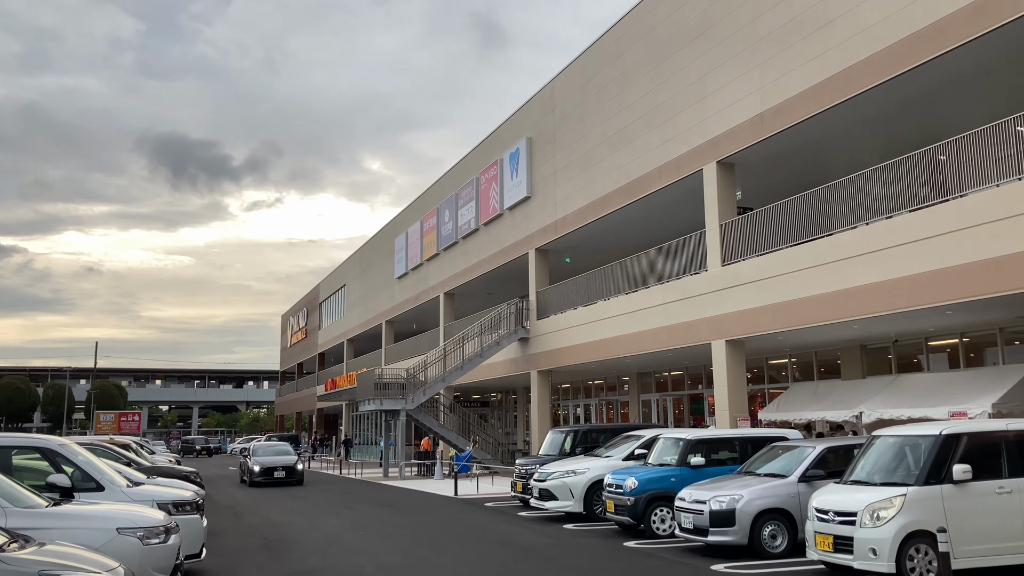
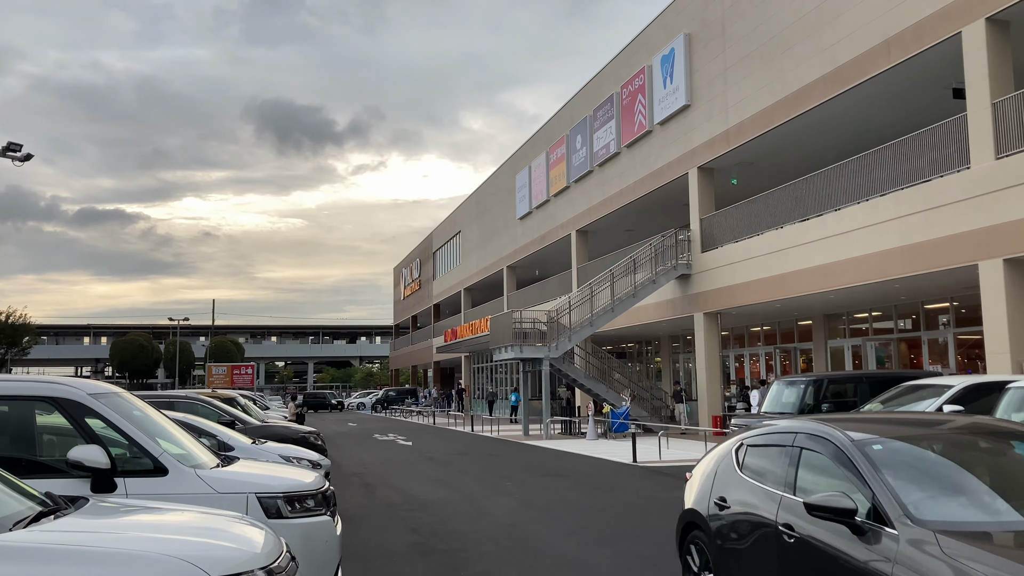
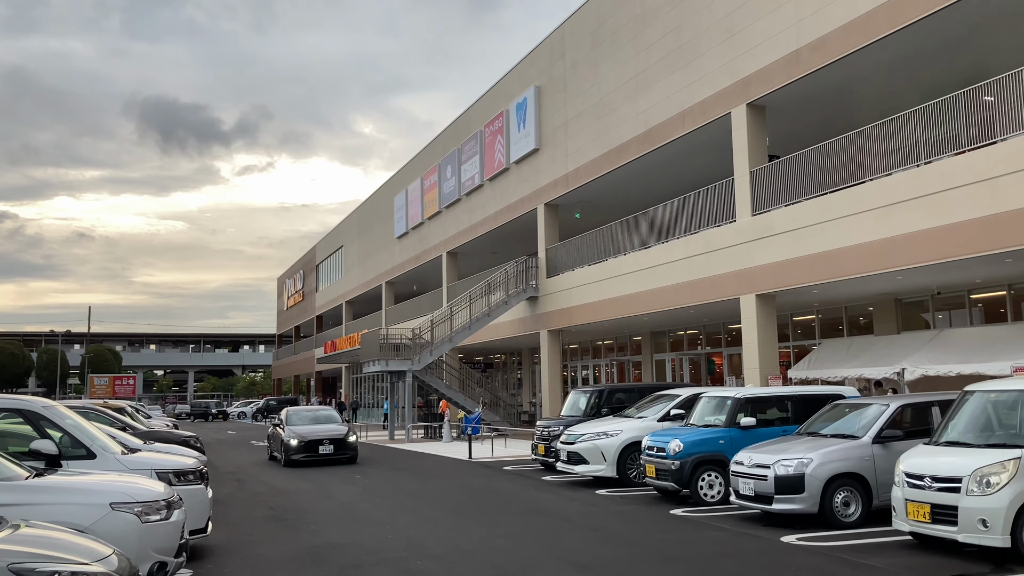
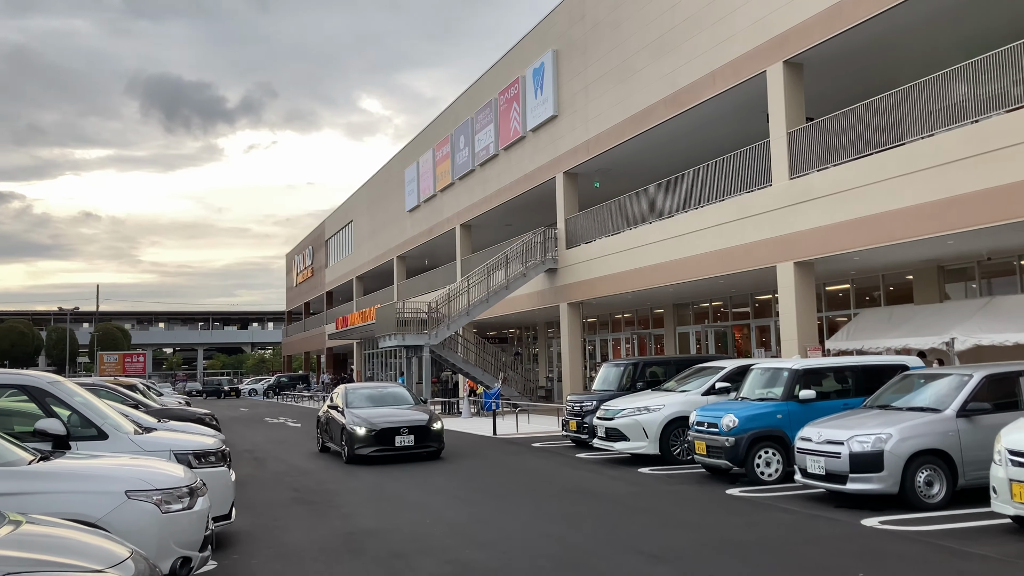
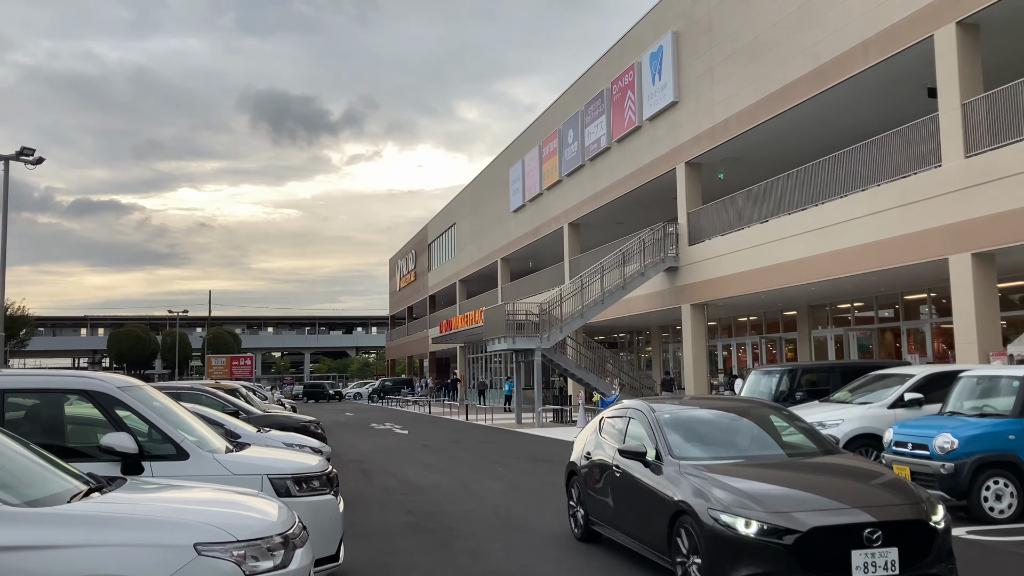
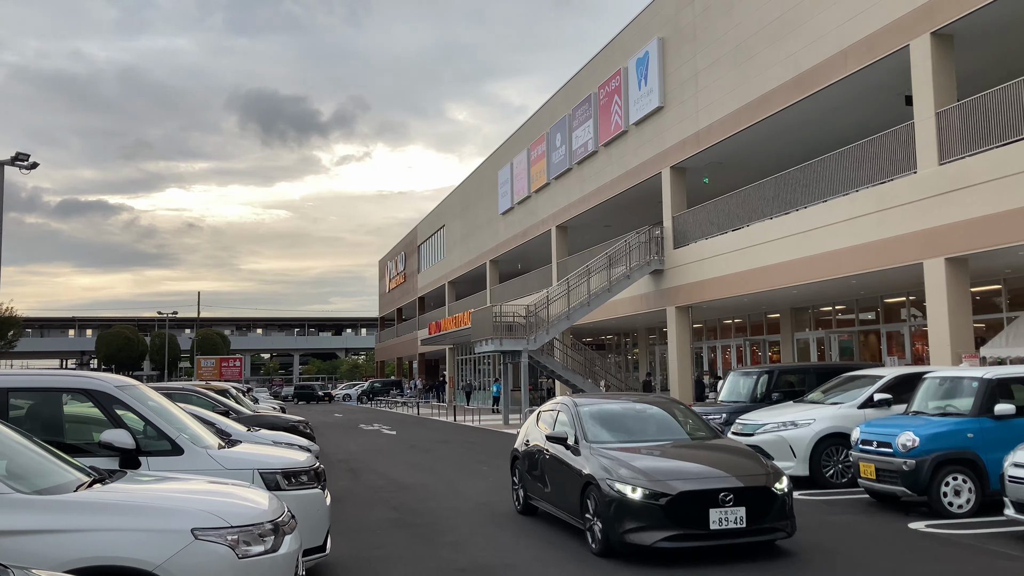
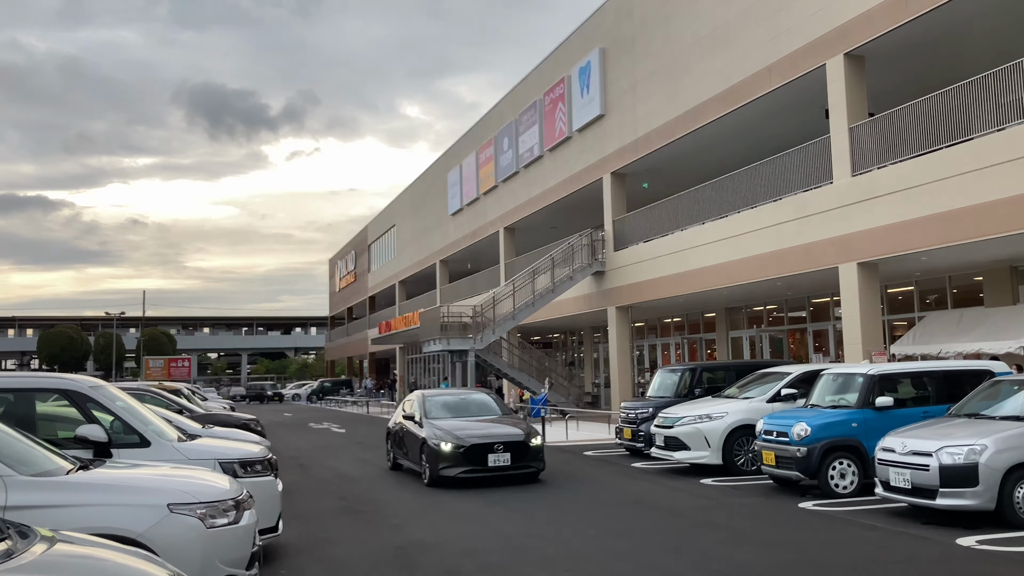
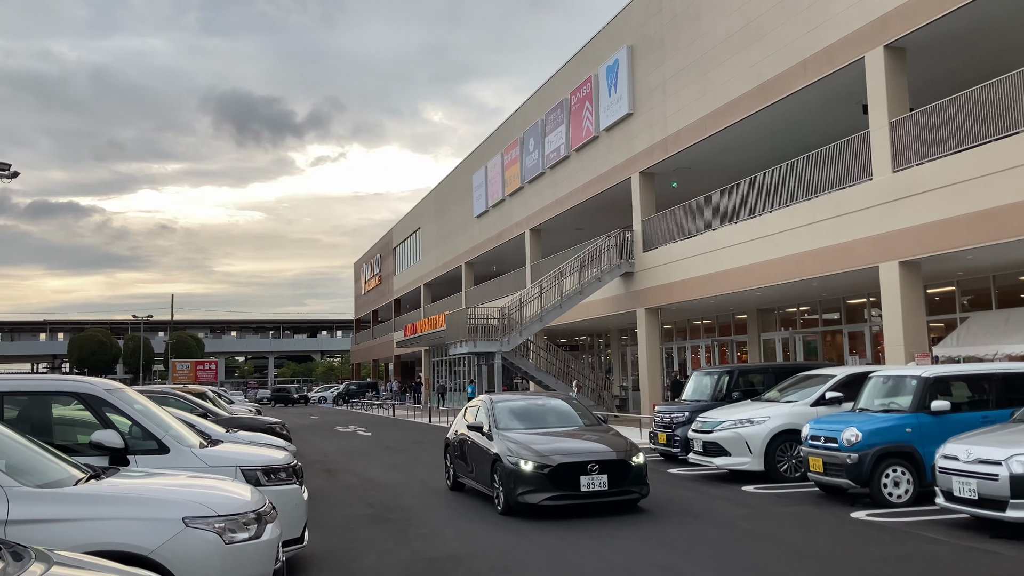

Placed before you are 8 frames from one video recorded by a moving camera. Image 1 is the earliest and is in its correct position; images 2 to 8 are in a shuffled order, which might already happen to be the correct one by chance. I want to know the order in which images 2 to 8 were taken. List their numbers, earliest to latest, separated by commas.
3, 4, 7, 8, 6, 5, 2
